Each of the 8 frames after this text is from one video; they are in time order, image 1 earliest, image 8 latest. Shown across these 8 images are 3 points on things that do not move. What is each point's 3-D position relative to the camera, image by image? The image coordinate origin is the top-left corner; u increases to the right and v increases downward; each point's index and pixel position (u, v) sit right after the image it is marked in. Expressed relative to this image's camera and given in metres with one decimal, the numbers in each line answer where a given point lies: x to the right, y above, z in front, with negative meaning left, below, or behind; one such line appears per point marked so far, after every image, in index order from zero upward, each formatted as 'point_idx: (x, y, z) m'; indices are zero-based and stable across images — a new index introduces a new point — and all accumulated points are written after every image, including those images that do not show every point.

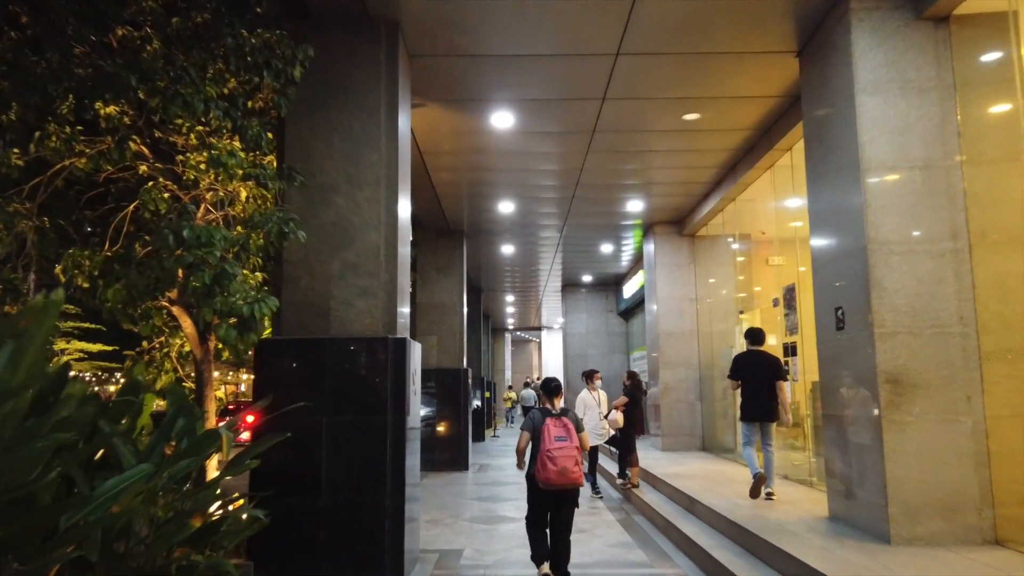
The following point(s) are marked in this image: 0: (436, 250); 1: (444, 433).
0: (-1.4, +0.7, +13.6) m
1: (-1.0, -2.4, +13.1) m
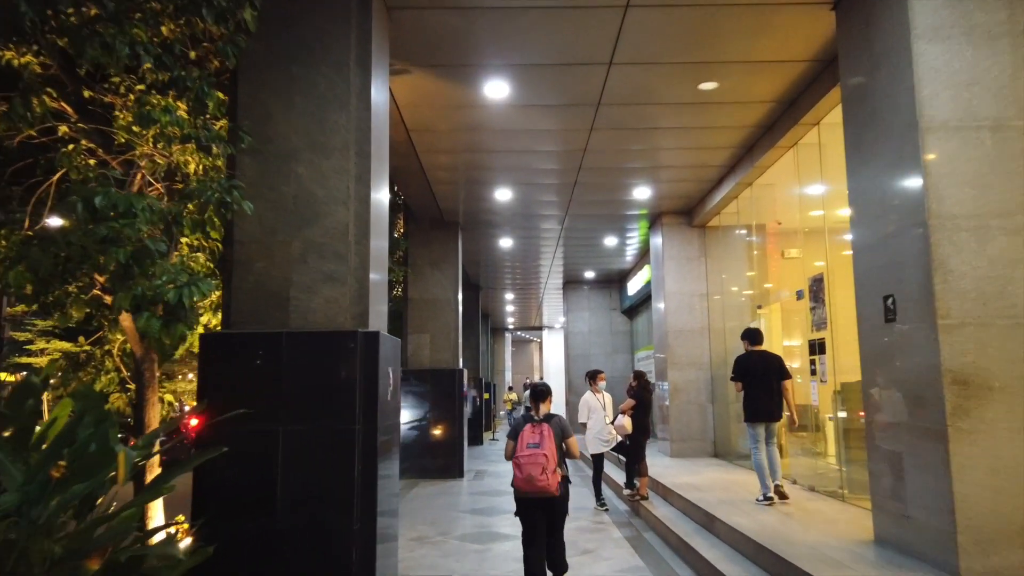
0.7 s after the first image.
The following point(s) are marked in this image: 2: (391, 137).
0: (-1.4, +0.8, +12.8) m
1: (-1.1, -2.3, +12.2) m
2: (-1.4, +1.7, +8.7) m
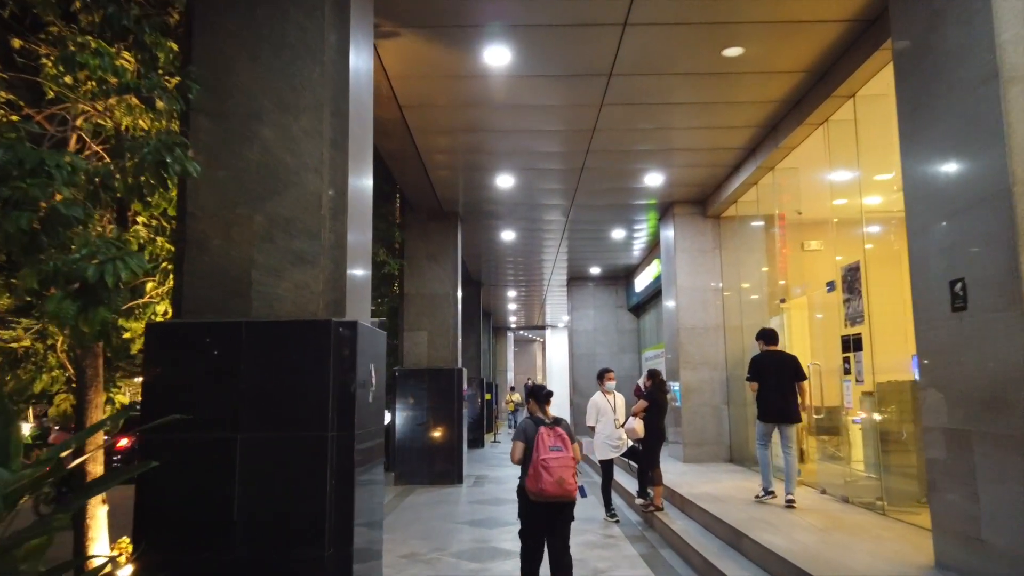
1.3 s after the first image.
0: (-1.4, +0.9, +12.1) m
1: (-1.0, -2.3, +11.5) m
2: (-1.3, +1.8, +8.0) m
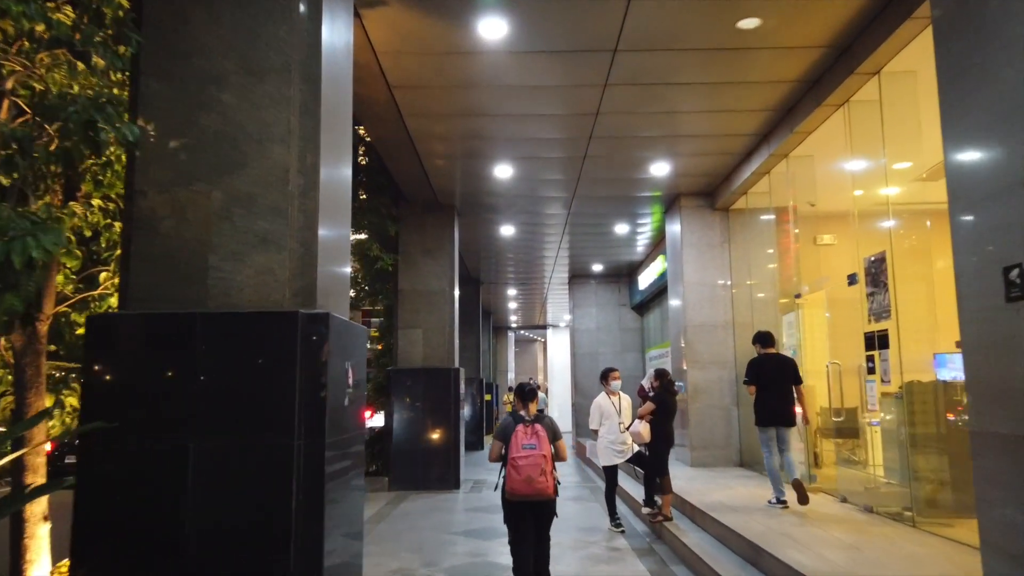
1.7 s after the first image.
0: (-1.4, +0.9, +11.6) m
1: (-1.0, -2.2, +11.0) m
2: (-1.4, +1.9, +7.5) m
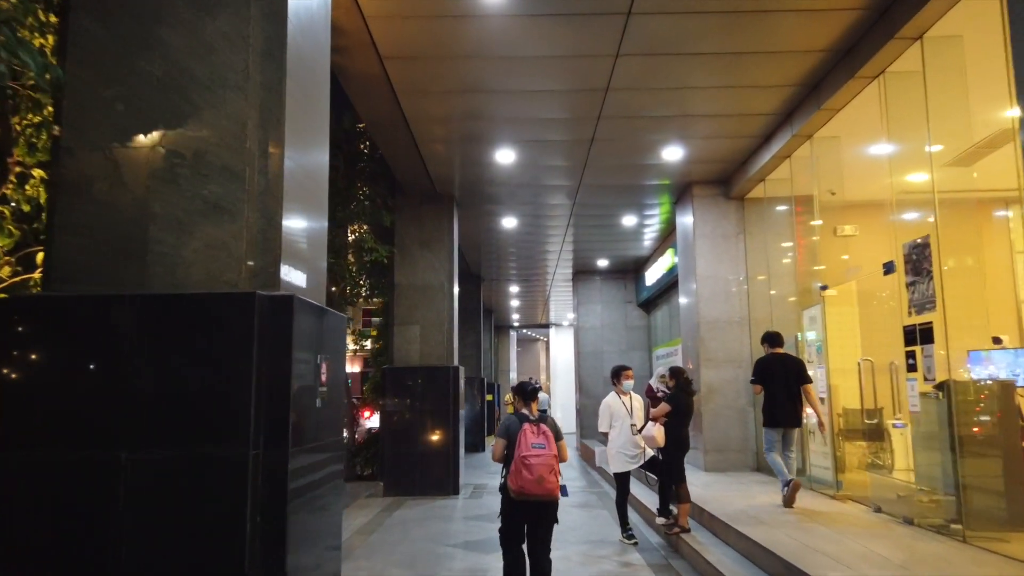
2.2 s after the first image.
0: (-1.3, +1.0, +10.9) m
1: (-1.0, -2.1, +10.4) m
2: (-1.3, +2.0, +6.9) m
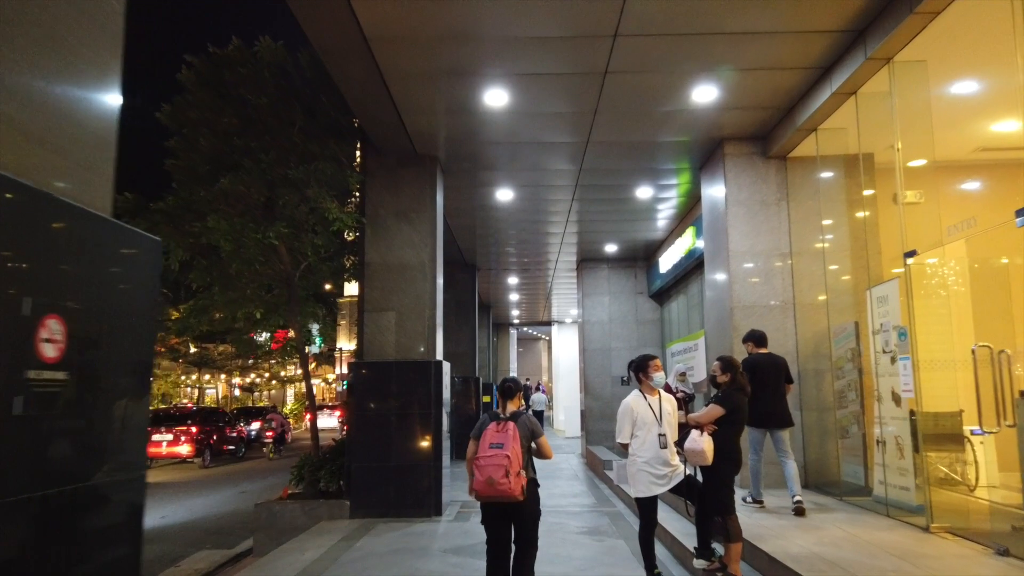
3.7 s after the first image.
0: (-1.4, +1.2, +9.2) m
1: (-1.1, -1.9, +8.6) m
2: (-1.4, +2.2, +5.1) m
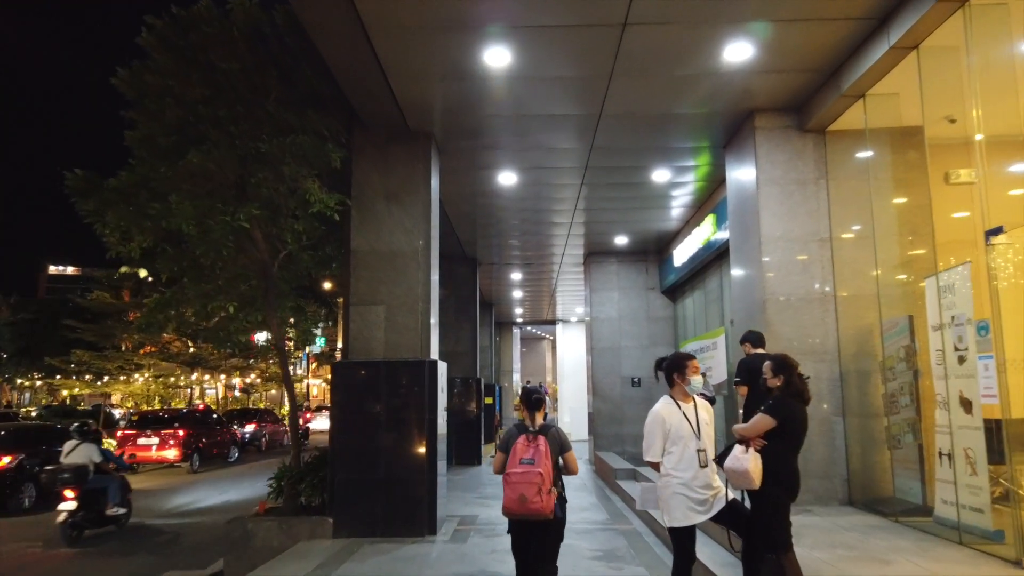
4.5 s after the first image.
0: (-1.4, +1.3, +8.2) m
1: (-1.0, -1.8, +7.6) m
2: (-1.4, +2.3, +4.1) m
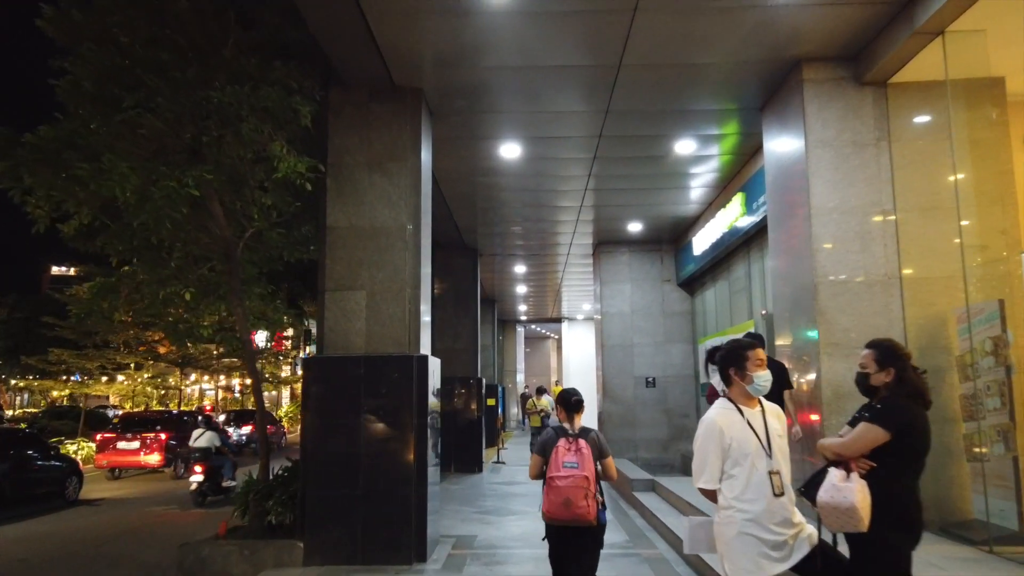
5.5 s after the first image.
0: (-1.3, +1.5, +7.0) m
1: (-1.0, -1.6, +6.5) m
2: (-1.4, +2.5, +3.0) m
